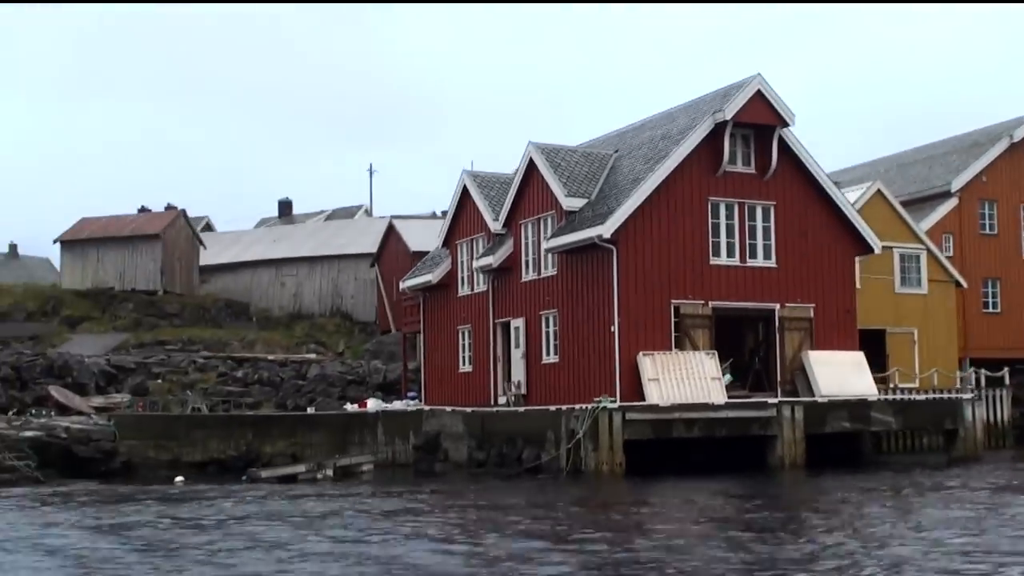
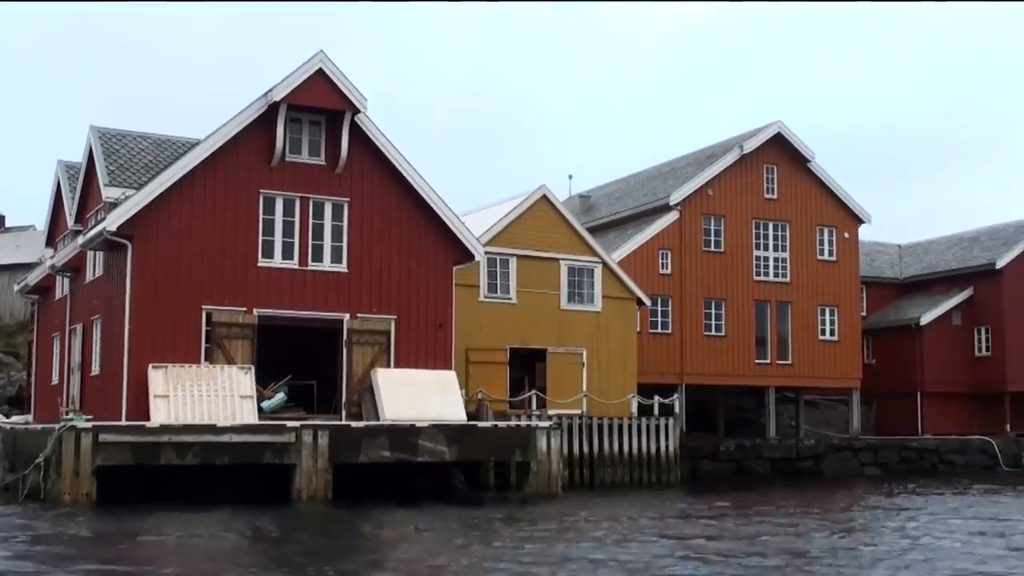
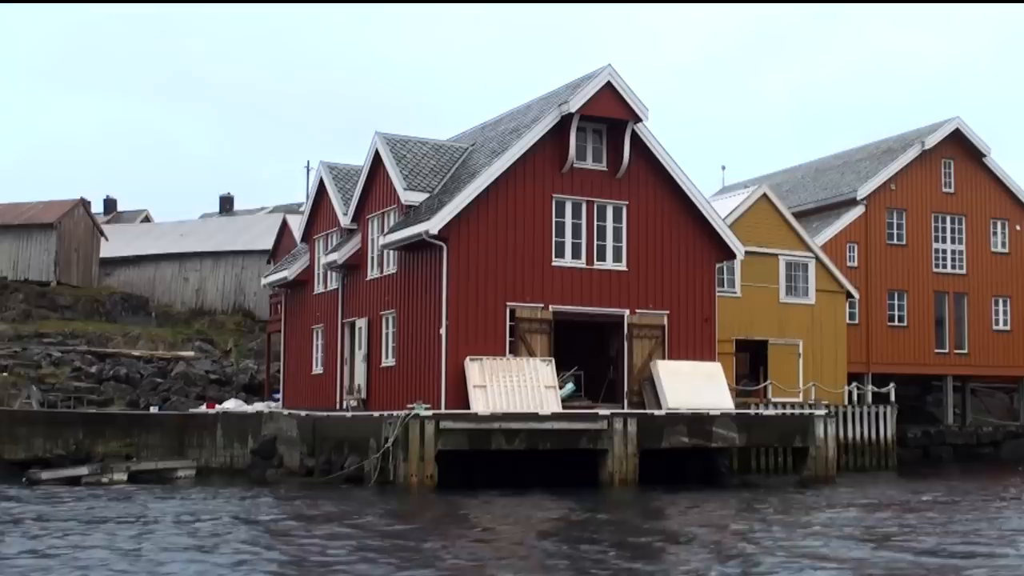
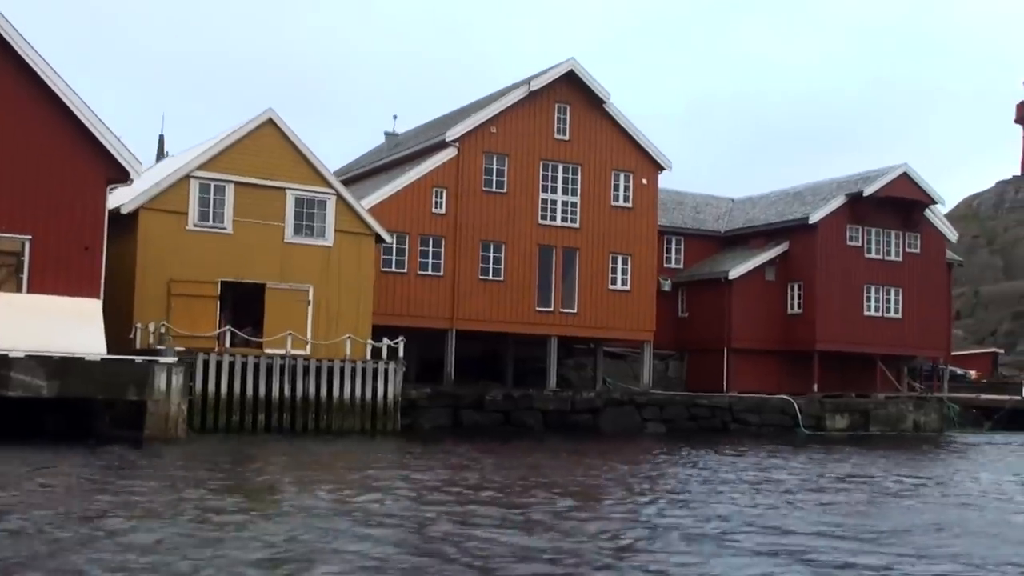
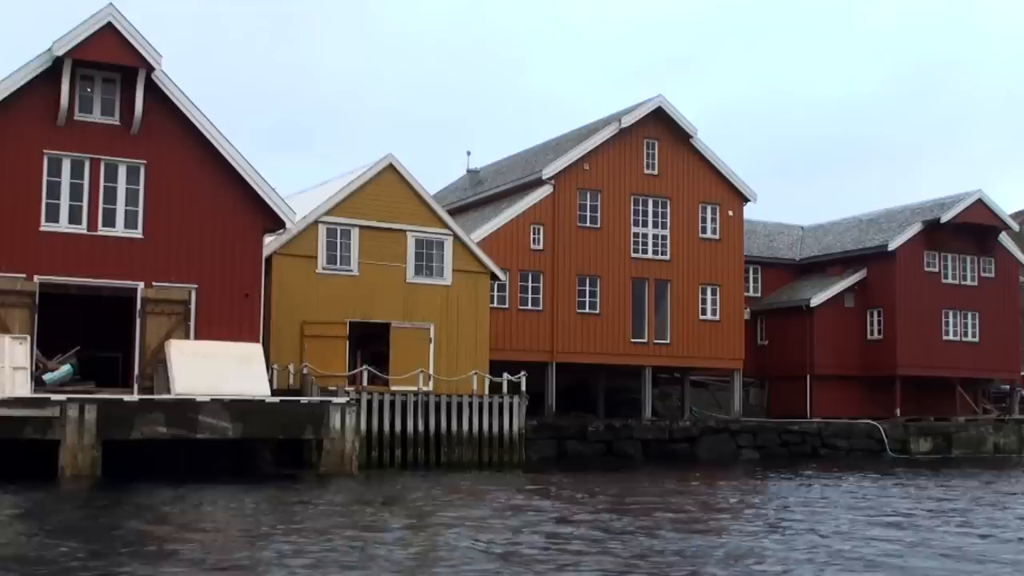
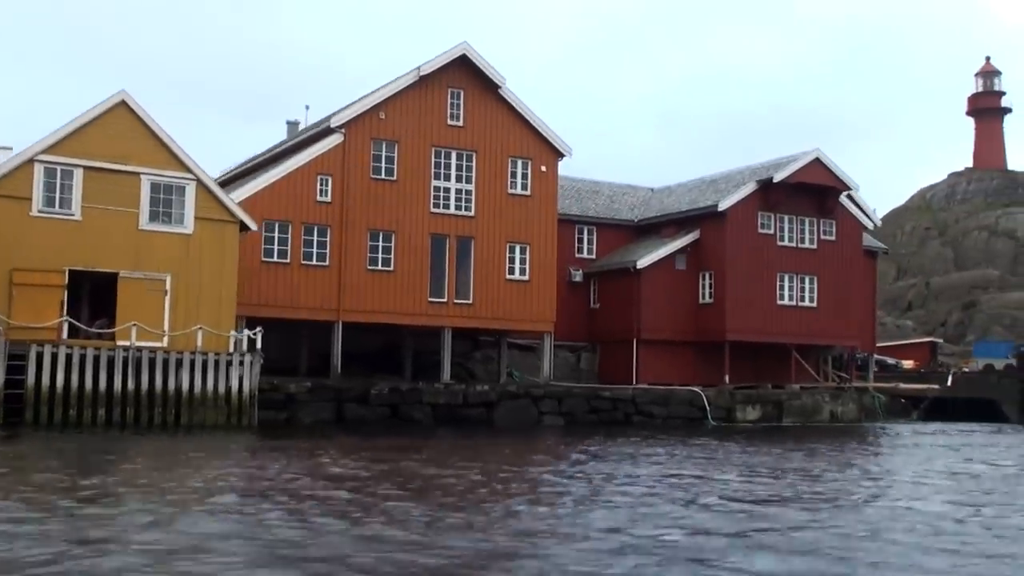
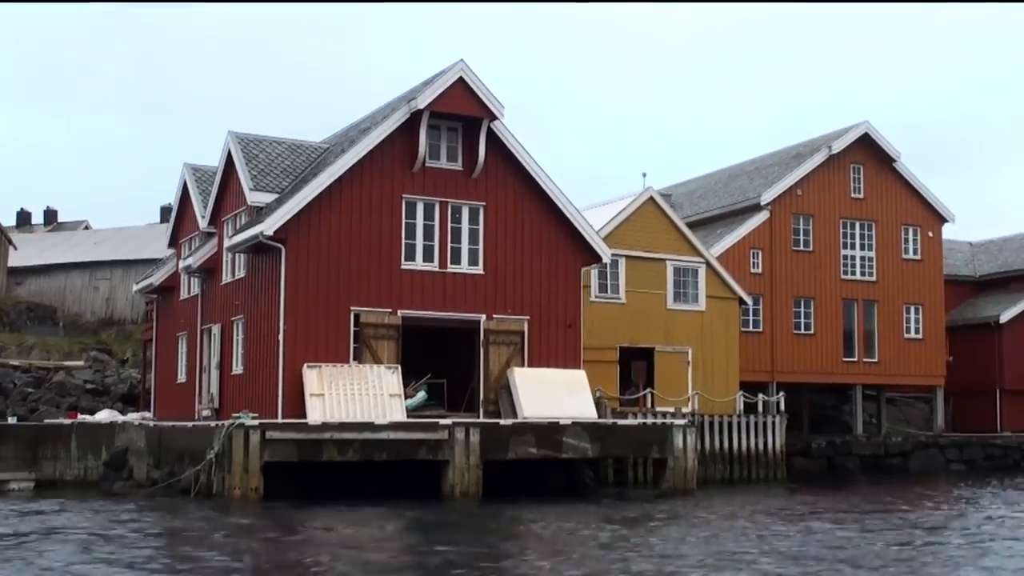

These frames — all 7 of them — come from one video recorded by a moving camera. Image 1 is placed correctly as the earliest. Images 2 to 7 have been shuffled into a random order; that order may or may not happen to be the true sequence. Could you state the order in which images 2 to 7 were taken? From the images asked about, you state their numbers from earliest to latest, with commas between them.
3, 7, 2, 5, 4, 6
